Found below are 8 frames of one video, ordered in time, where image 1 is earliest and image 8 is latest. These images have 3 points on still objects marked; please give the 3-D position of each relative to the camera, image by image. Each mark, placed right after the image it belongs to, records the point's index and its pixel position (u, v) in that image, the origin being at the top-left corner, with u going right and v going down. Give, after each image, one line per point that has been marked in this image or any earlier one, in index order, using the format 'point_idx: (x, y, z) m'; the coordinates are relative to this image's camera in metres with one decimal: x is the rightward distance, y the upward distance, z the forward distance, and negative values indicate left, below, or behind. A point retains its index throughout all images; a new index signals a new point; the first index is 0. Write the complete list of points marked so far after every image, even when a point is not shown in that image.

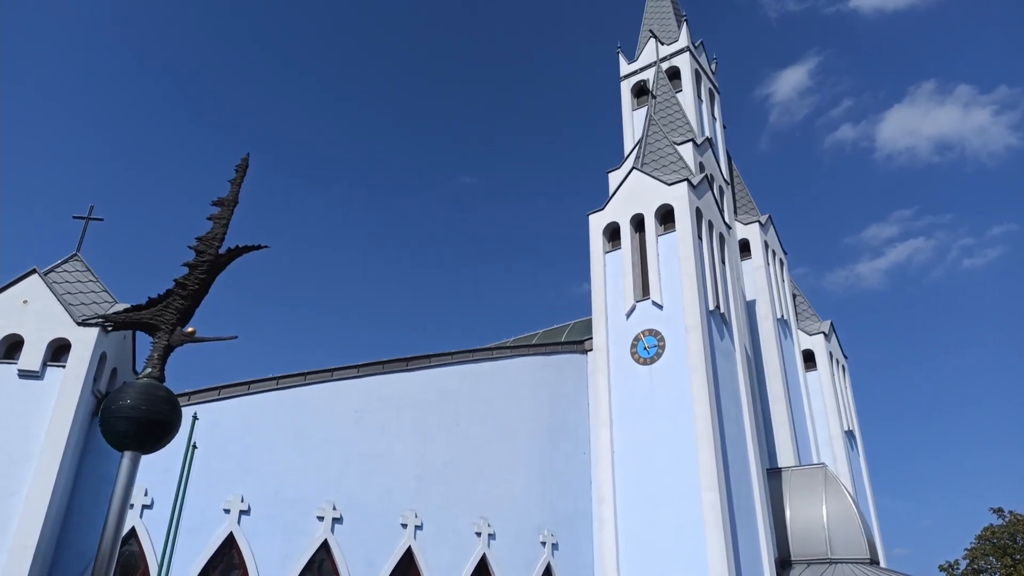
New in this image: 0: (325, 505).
0: (-3.2, -3.7, +12.8) m
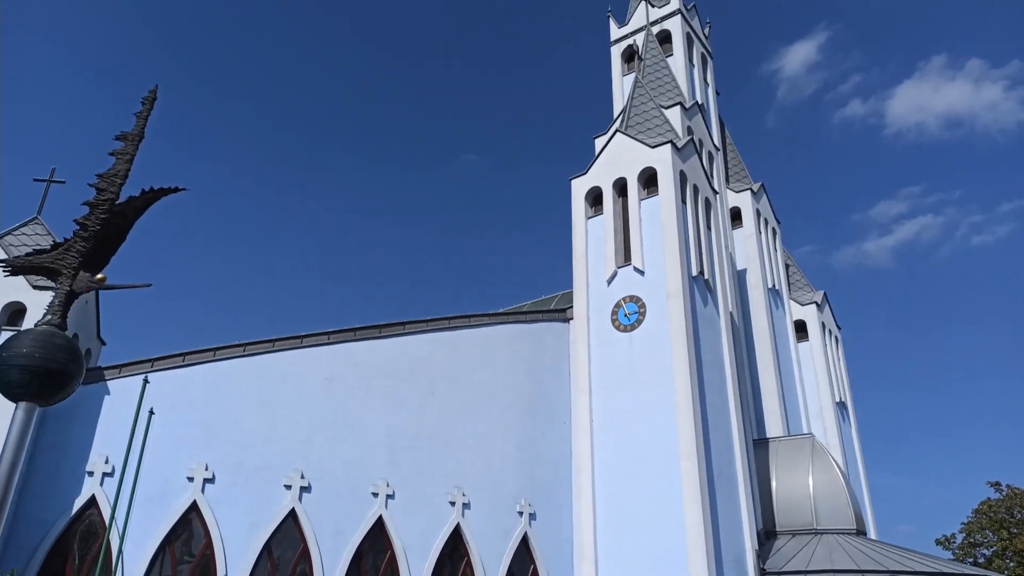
0: (-3.7, -3.1, +12.5) m
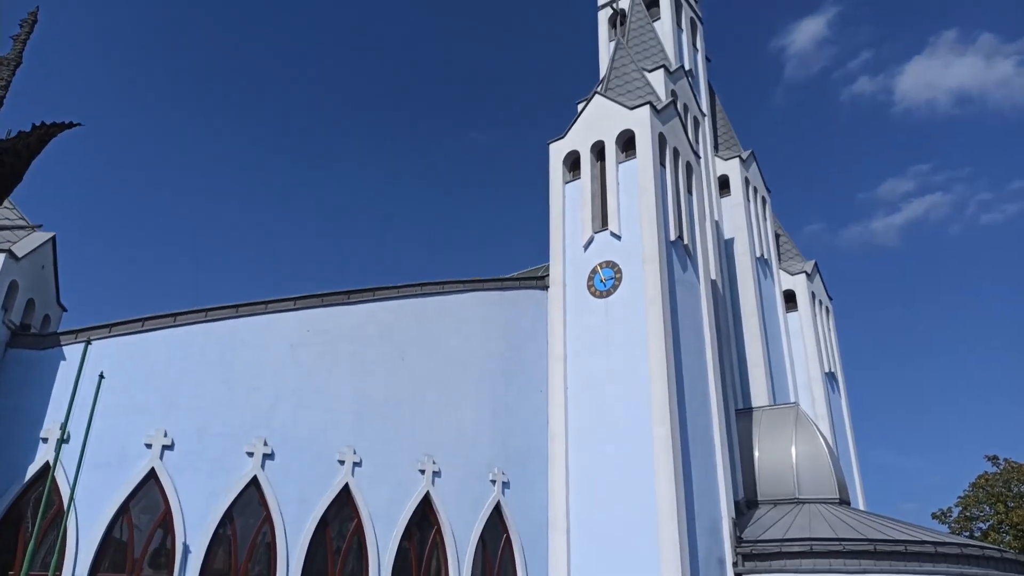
0: (-4.2, -2.5, +12.3) m
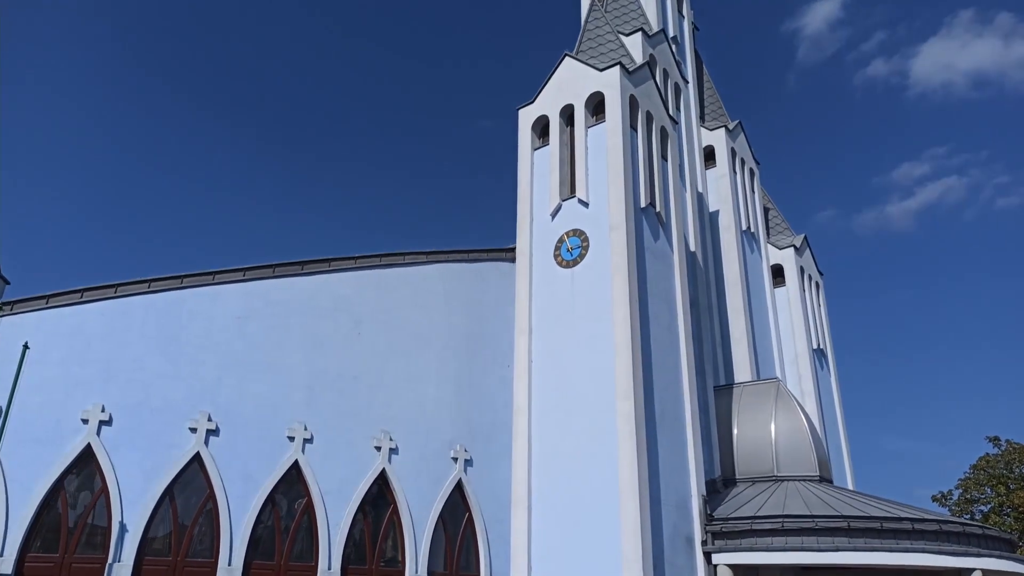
0: (-4.9, -2.0, +11.8) m
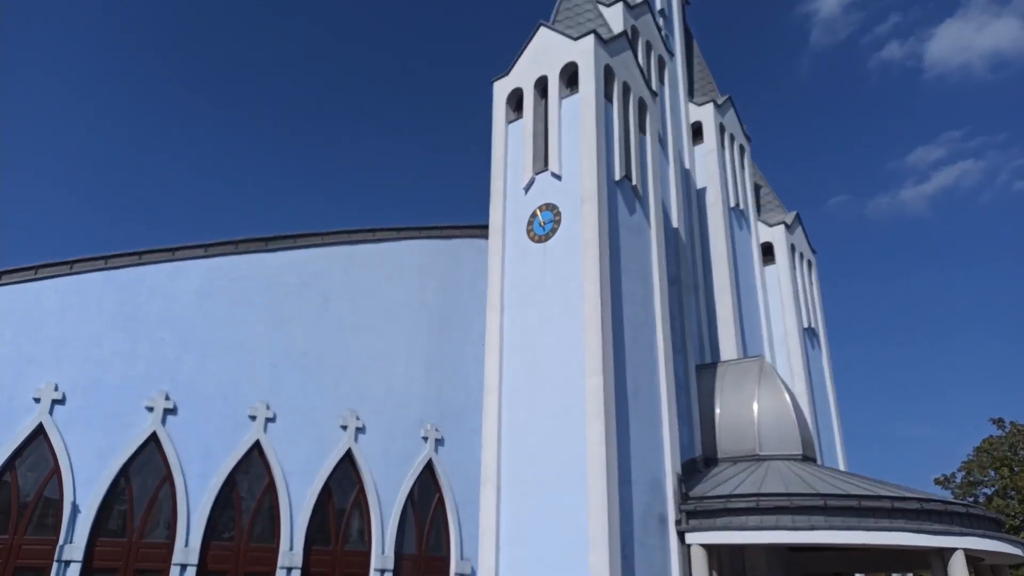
0: (-5.5, -1.6, +11.5) m
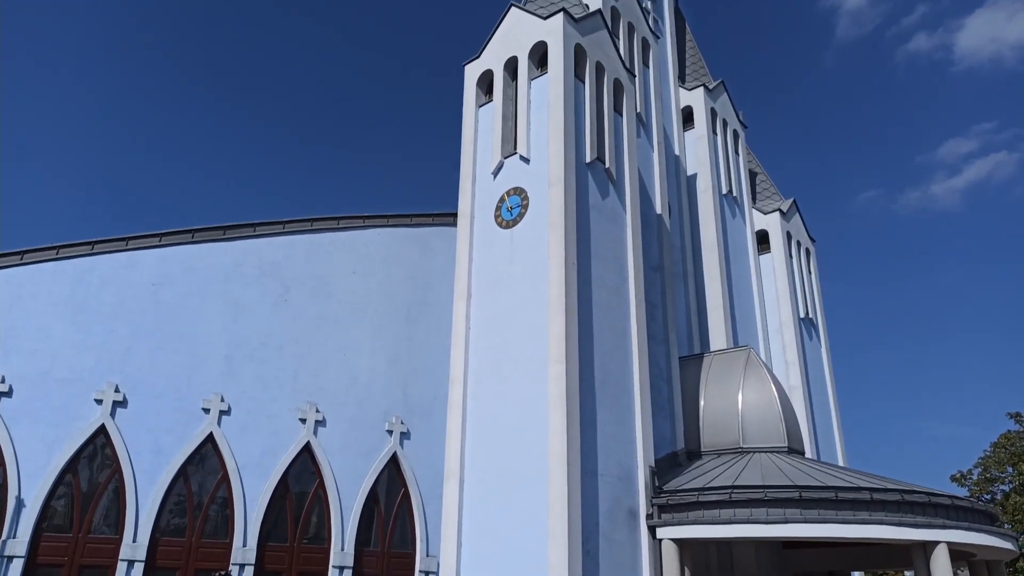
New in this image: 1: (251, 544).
0: (-6.1, -1.5, +11.2) m
1: (-3.9, -3.9, +11.2) m
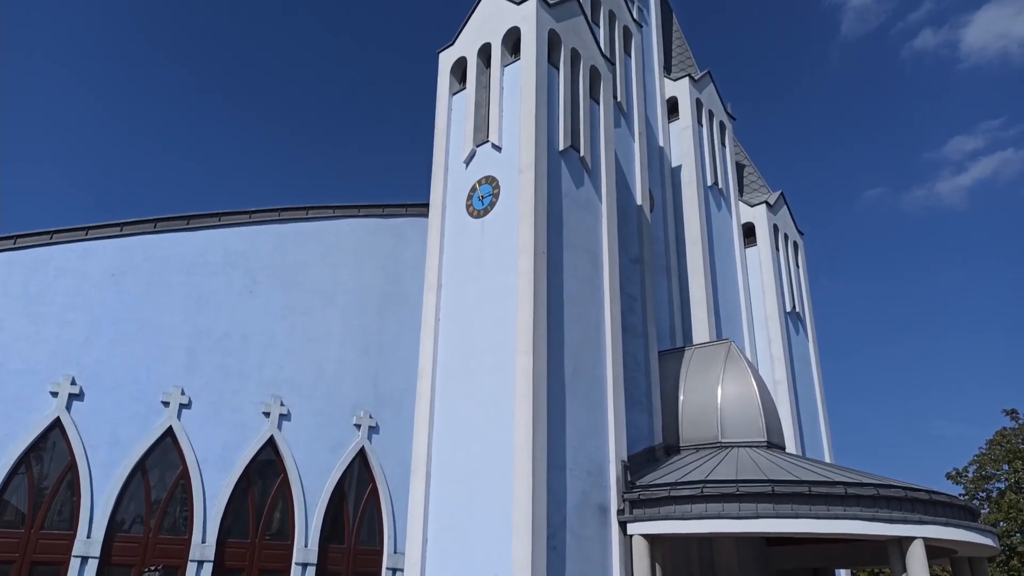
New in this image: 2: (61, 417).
0: (-6.6, -1.3, +10.9) m
1: (-4.4, -3.7, +10.9) m
2: (-6.5, -1.8, +10.7) m
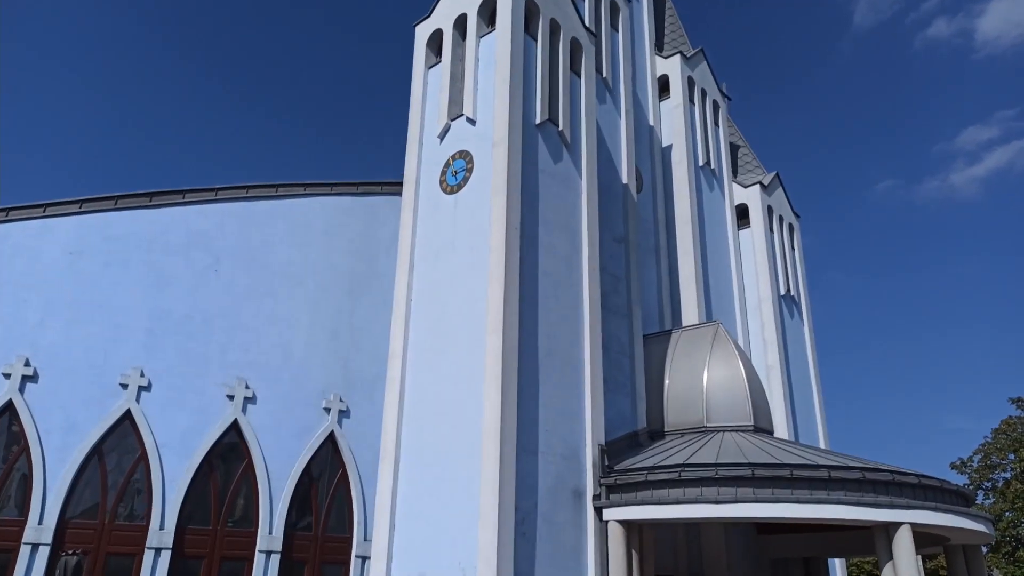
0: (-7.0, -1.0, +10.5) m
1: (-4.9, -3.4, +10.5) m
2: (-6.9, -1.5, +10.3) m
